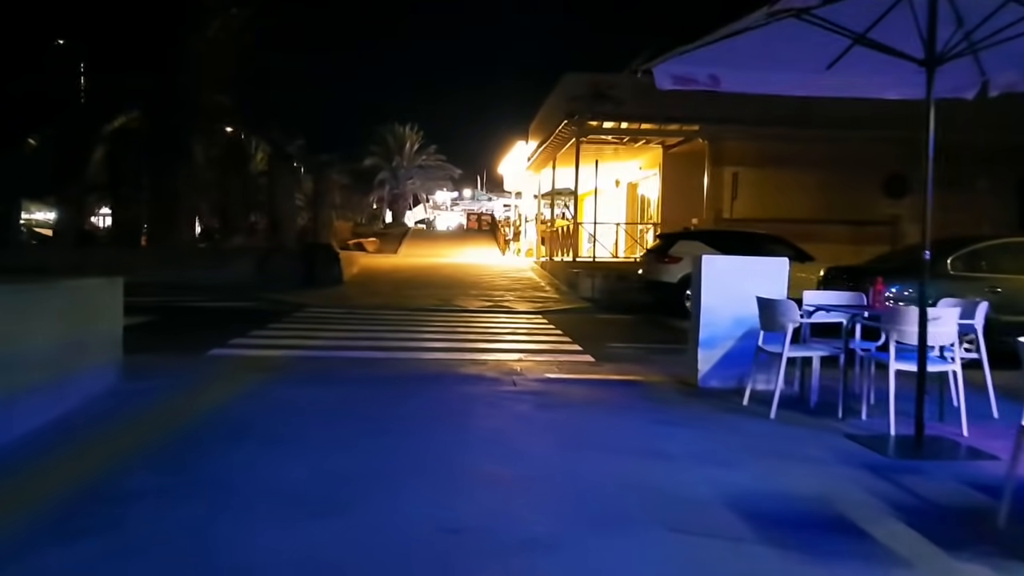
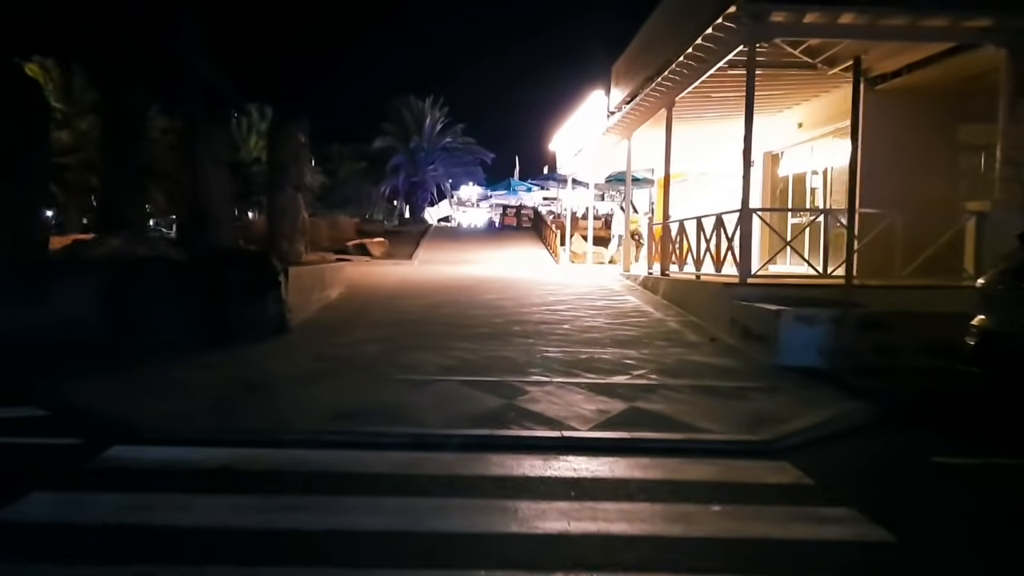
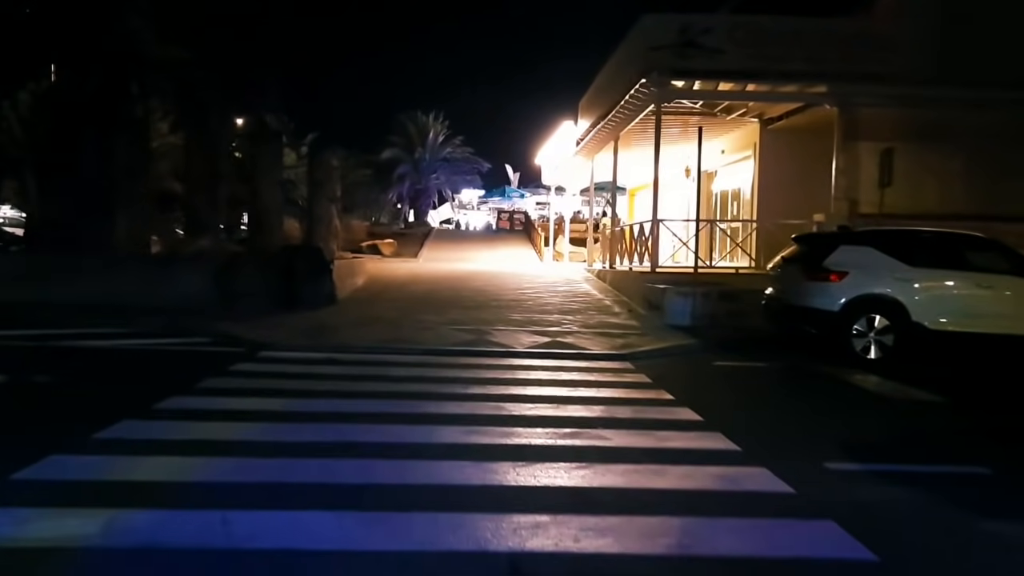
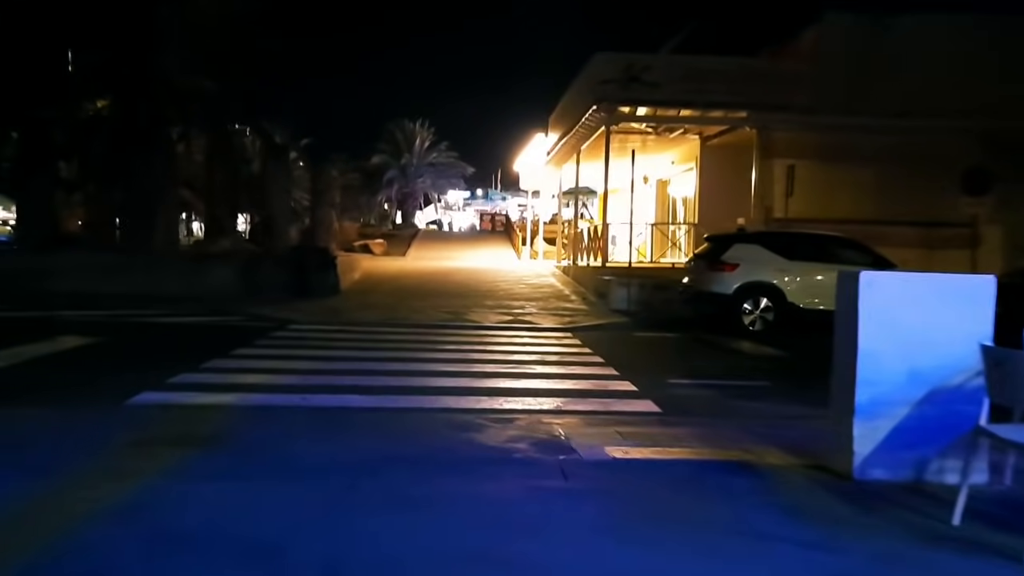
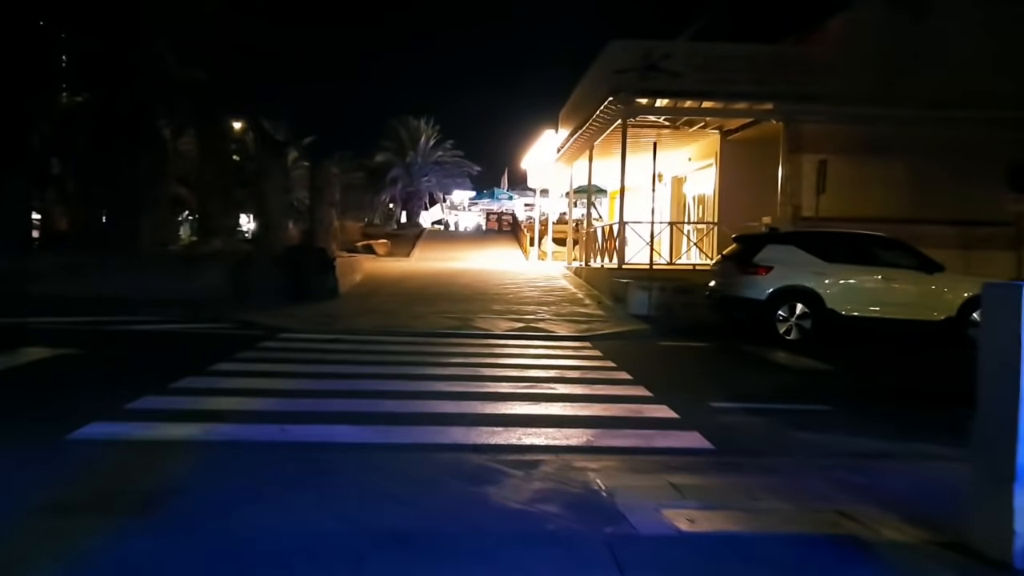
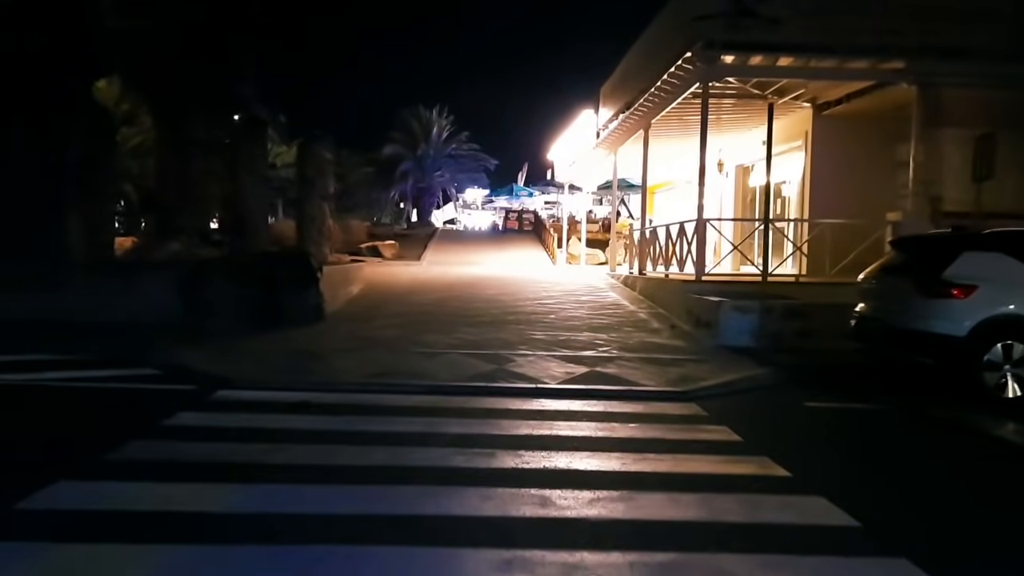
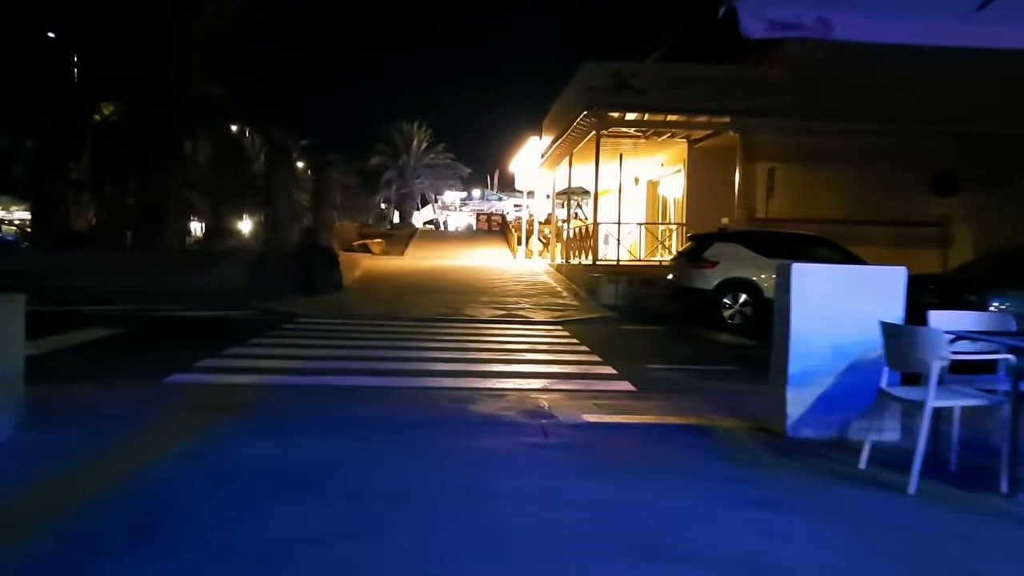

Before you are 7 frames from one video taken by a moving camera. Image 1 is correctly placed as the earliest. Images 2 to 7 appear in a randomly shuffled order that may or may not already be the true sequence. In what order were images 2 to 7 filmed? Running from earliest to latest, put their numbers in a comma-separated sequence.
7, 4, 5, 3, 6, 2
